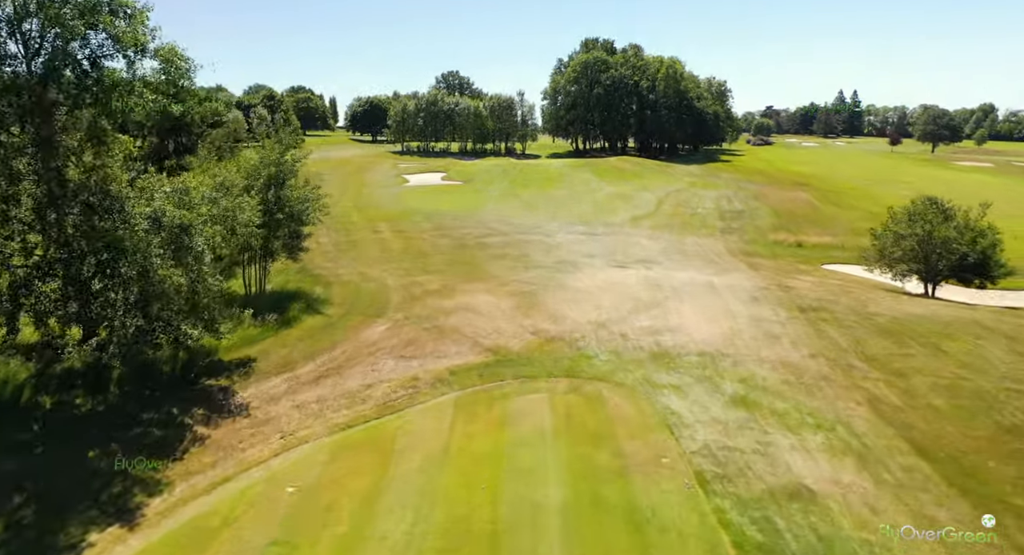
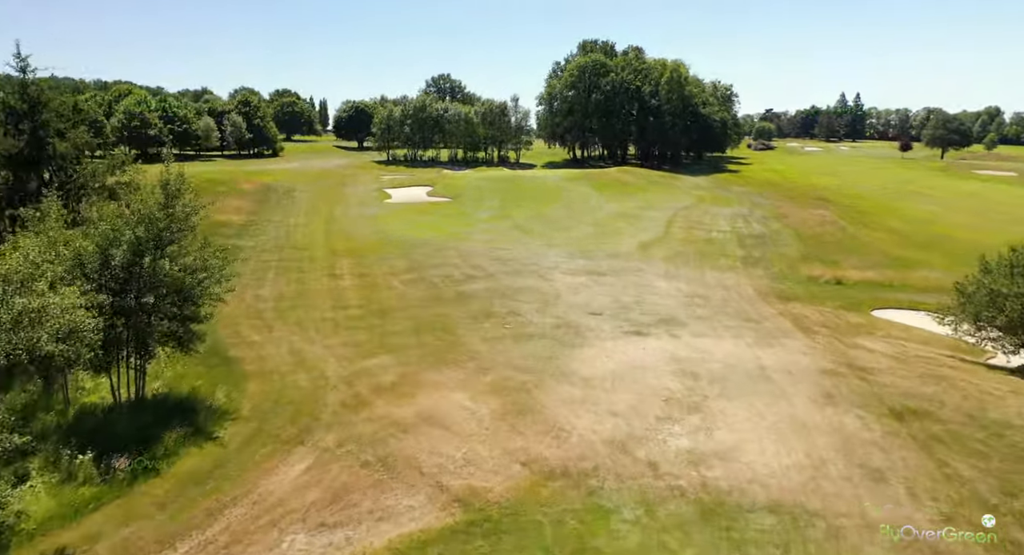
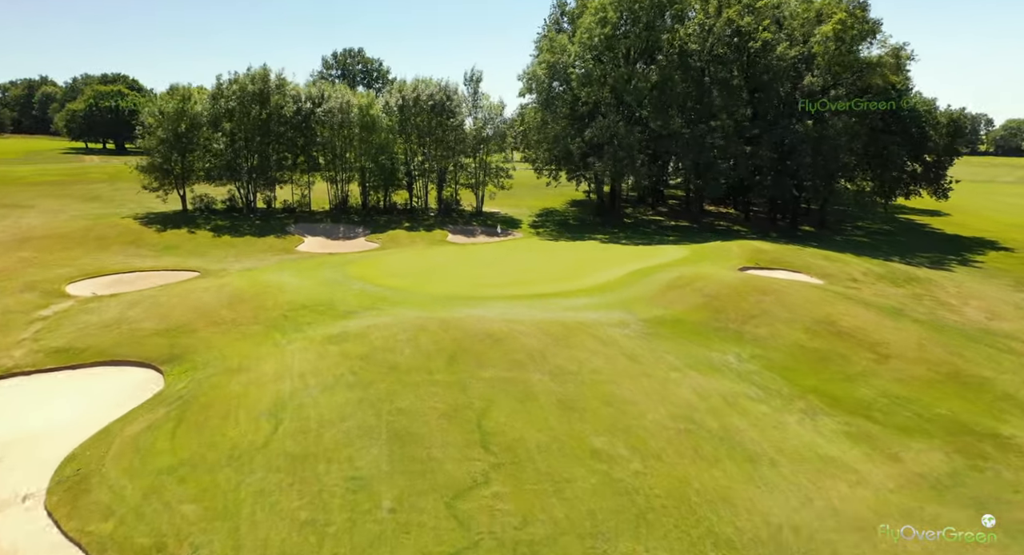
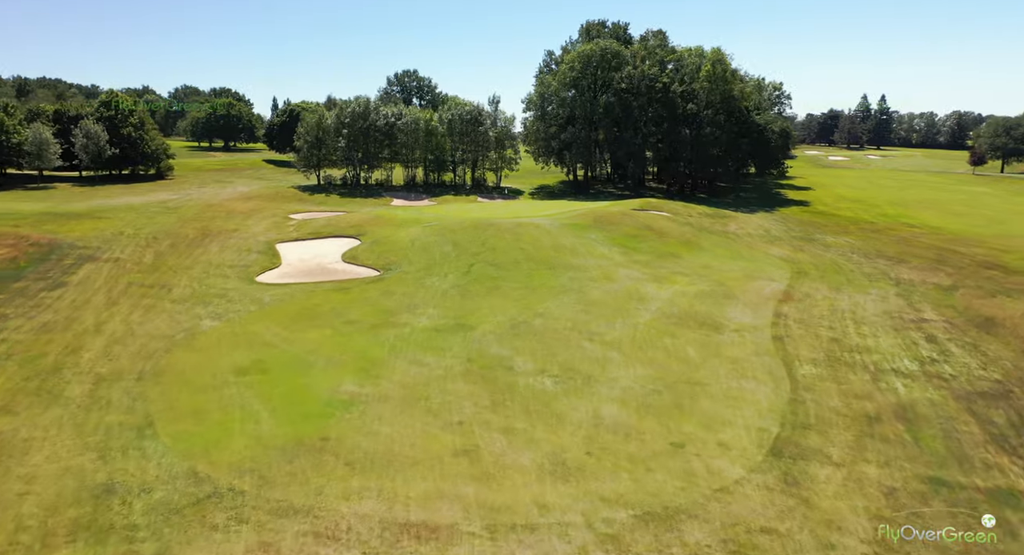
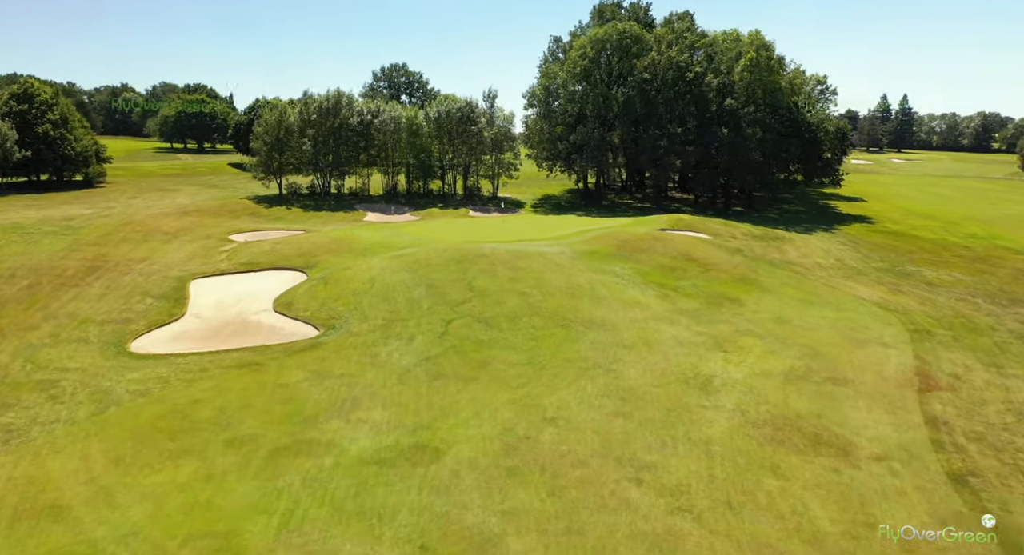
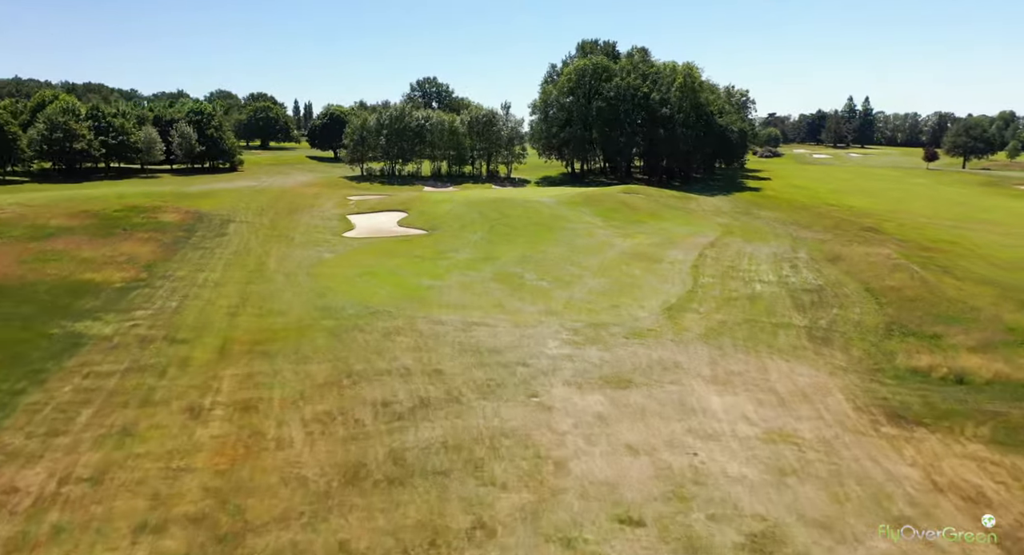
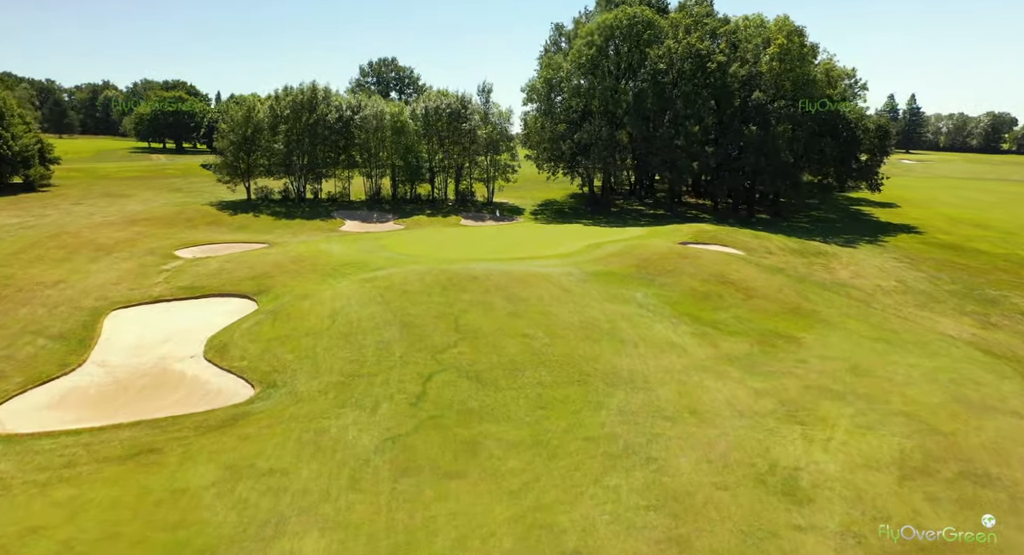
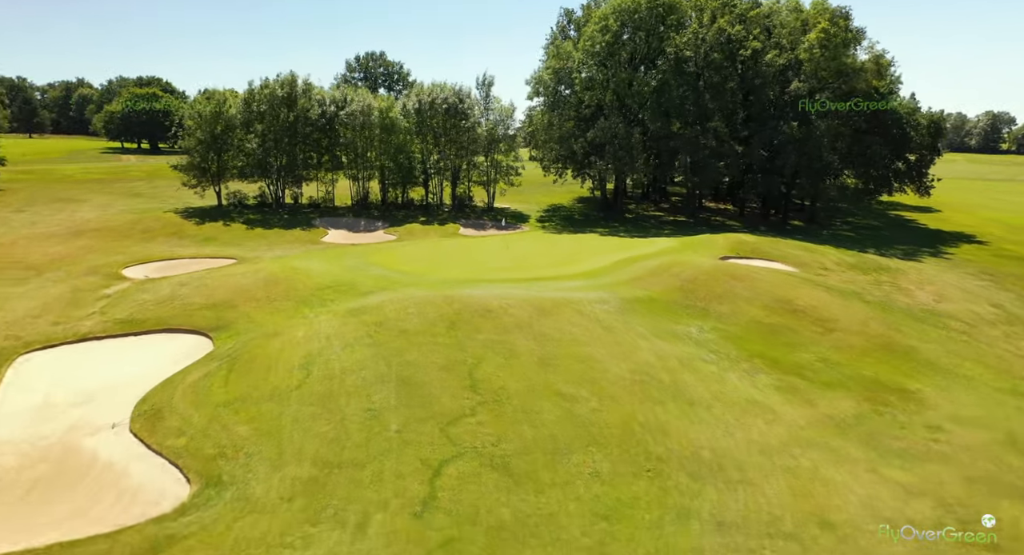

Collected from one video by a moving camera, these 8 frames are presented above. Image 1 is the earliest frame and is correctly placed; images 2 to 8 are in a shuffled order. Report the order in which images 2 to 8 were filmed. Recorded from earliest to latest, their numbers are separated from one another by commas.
2, 6, 4, 5, 7, 8, 3
